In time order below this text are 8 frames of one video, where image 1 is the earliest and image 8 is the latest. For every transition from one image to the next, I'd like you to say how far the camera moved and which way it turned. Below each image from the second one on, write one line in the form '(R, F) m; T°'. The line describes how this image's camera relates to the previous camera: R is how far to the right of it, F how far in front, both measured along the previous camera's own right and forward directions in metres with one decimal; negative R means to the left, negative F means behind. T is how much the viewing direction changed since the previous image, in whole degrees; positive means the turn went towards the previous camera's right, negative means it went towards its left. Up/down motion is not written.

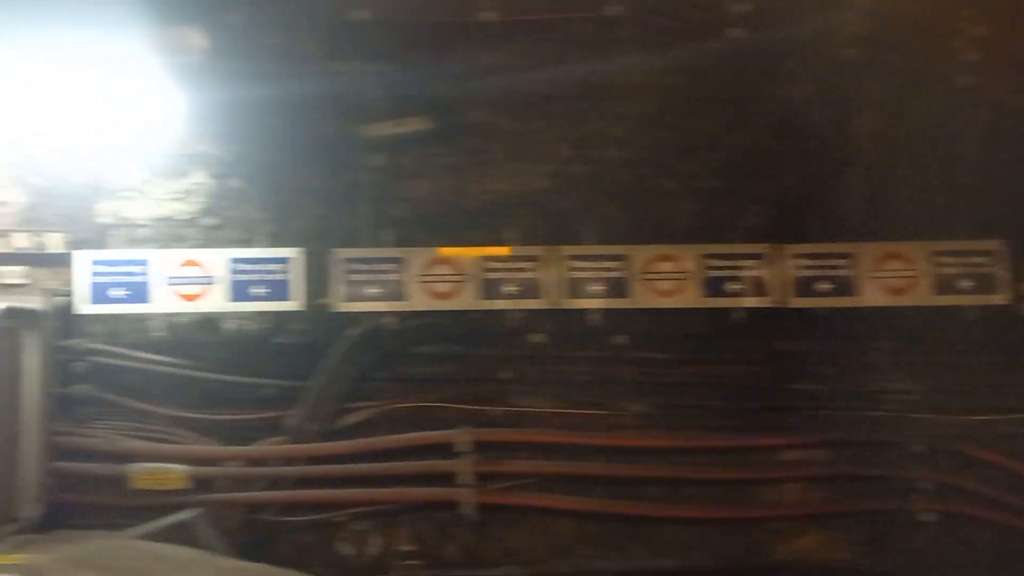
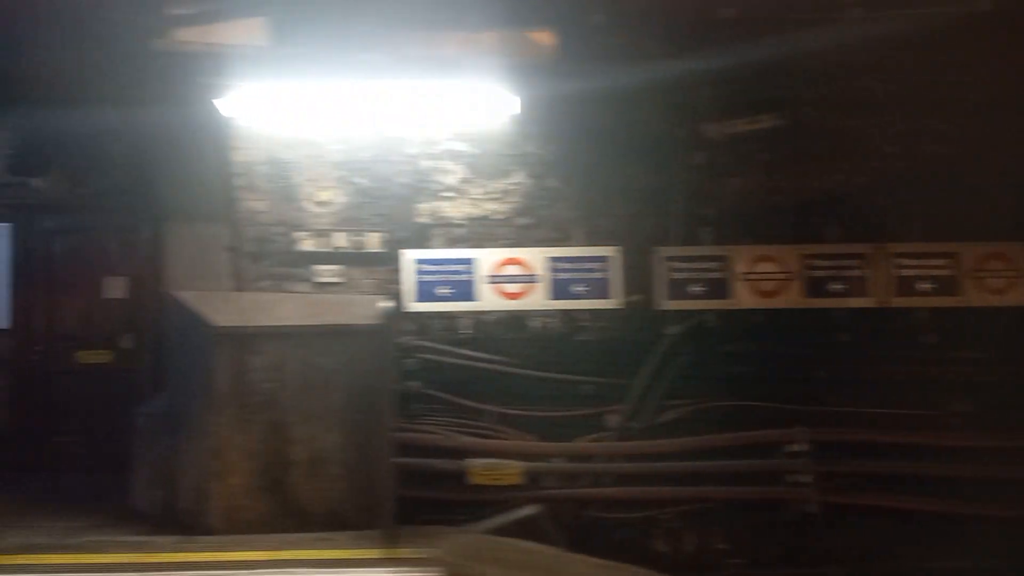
(-0.7, -0.1) m; -5°
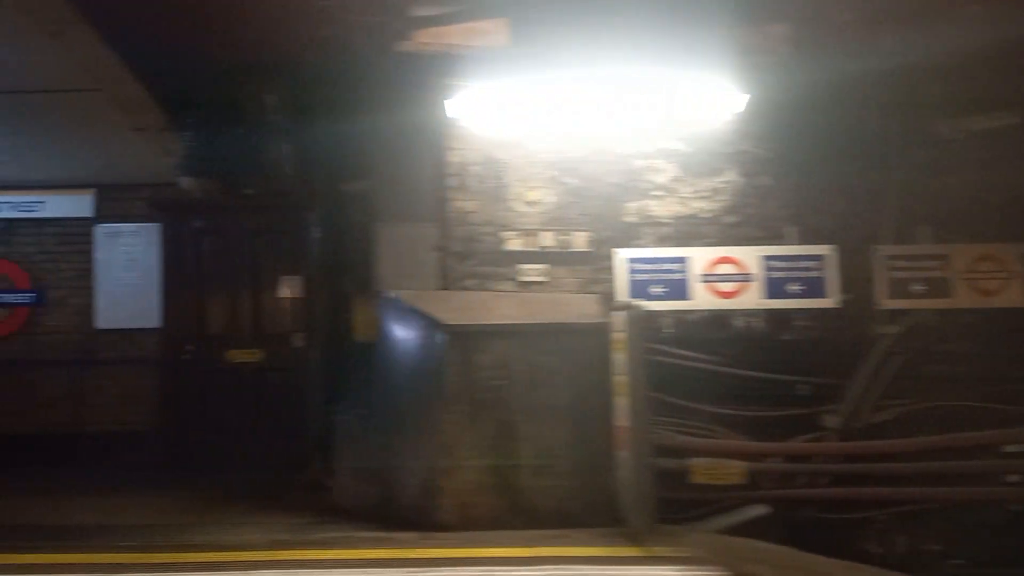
(-0.6, 0.0) m; -2°
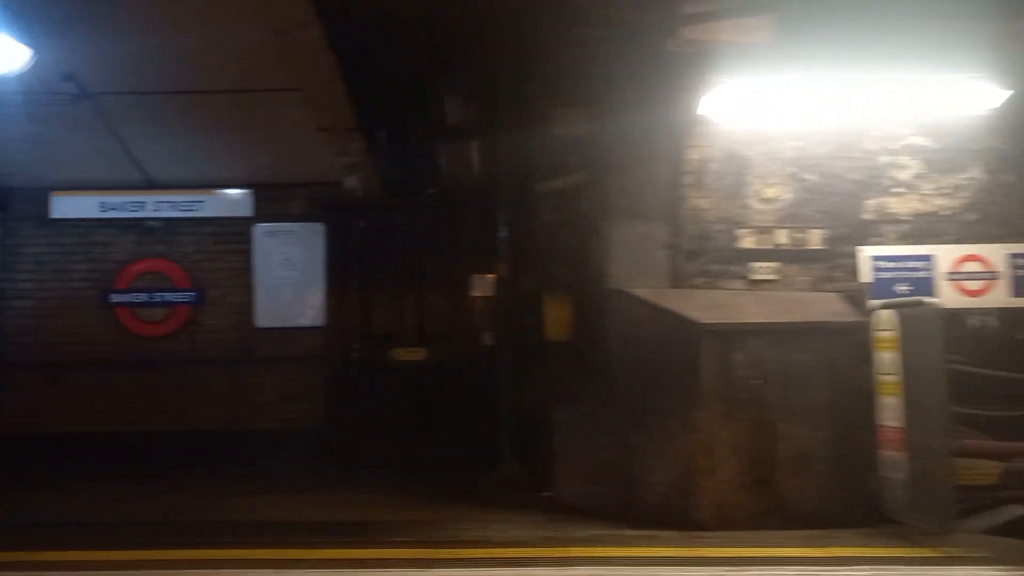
(-0.7, 0.0) m; -2°
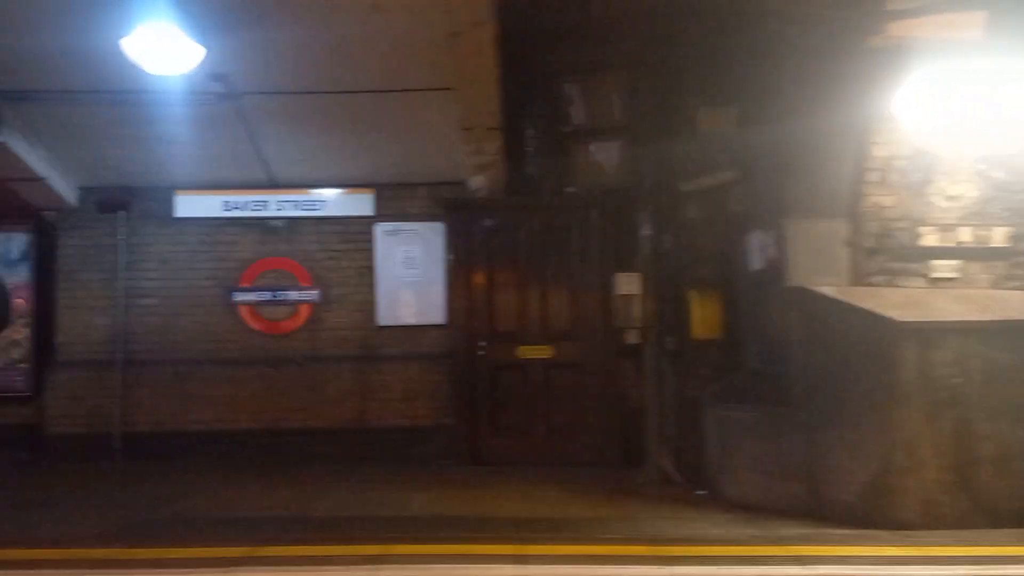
(-0.5, 0.0) m; -2°
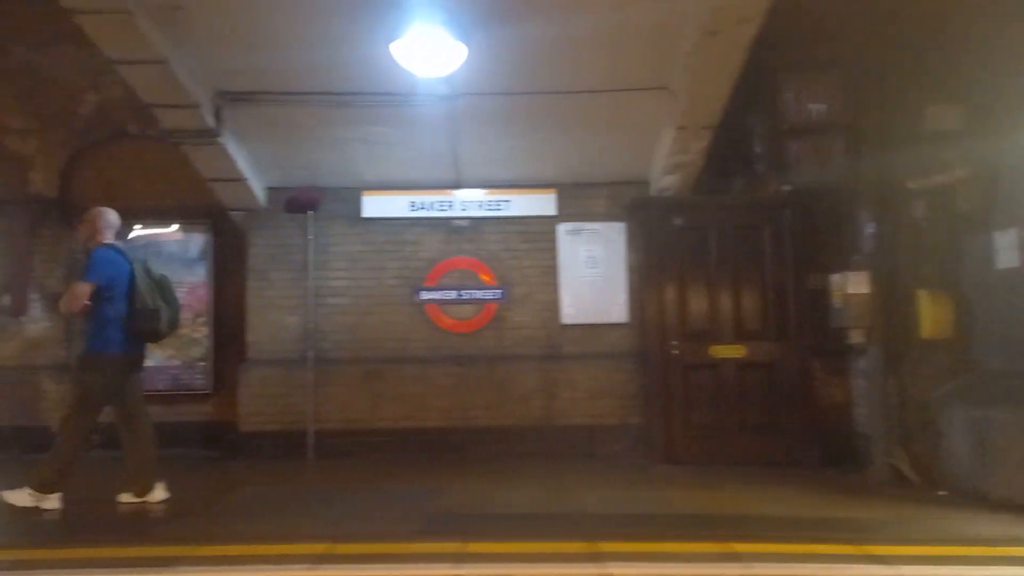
(-0.7, 0.0) m; -3°
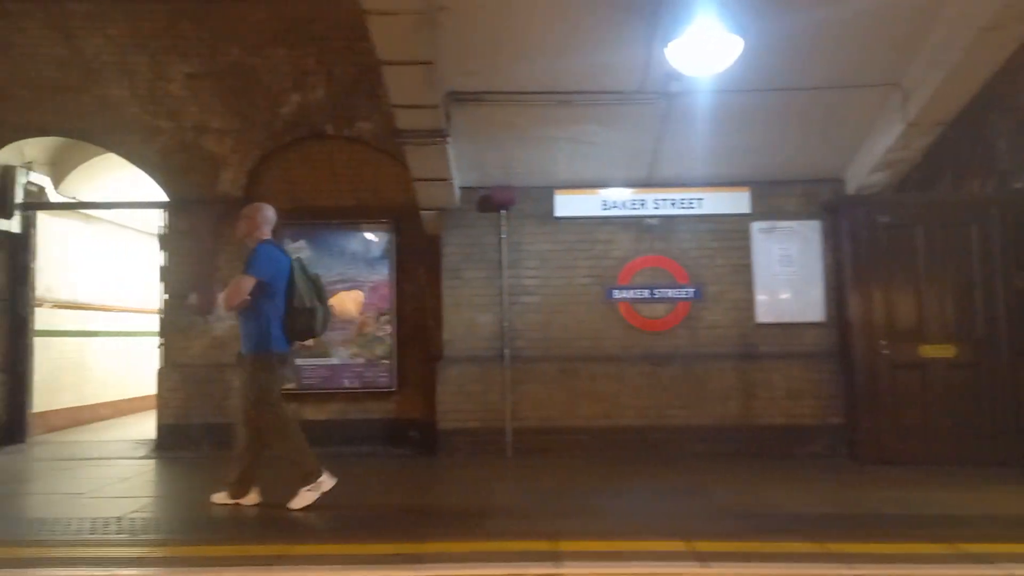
(-0.8, 0.0) m; -3°
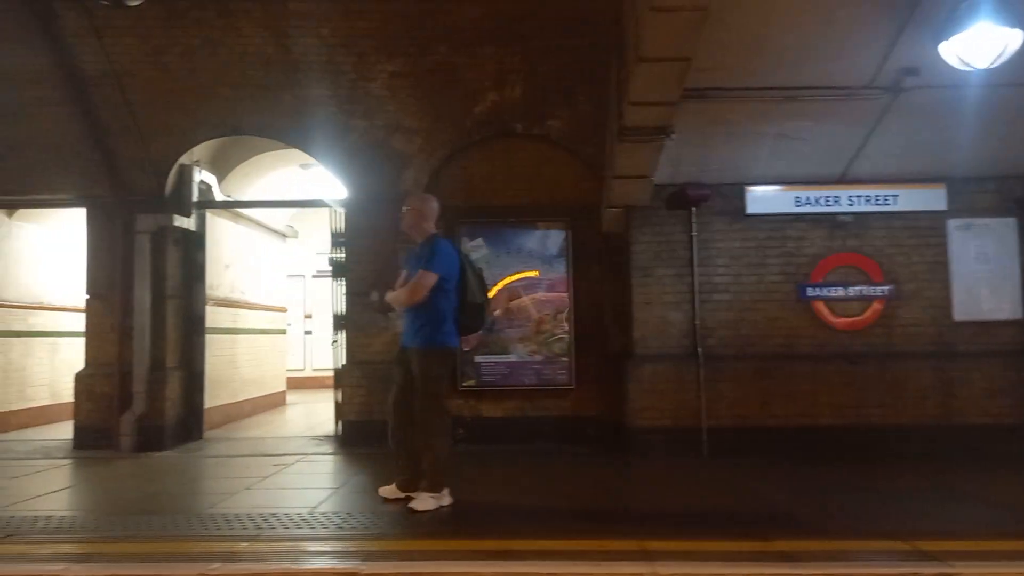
(-0.8, 0.0) m; -3°
